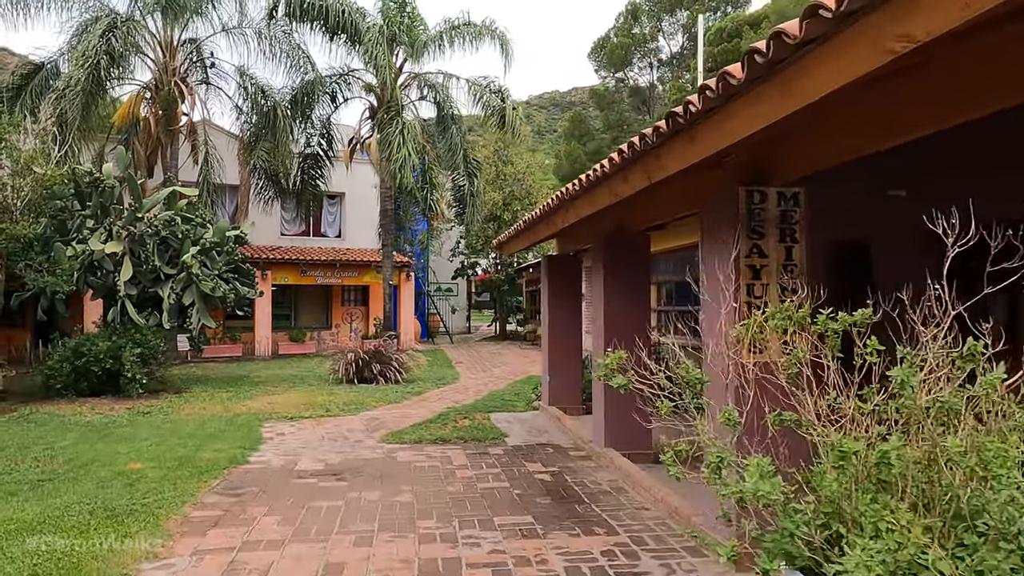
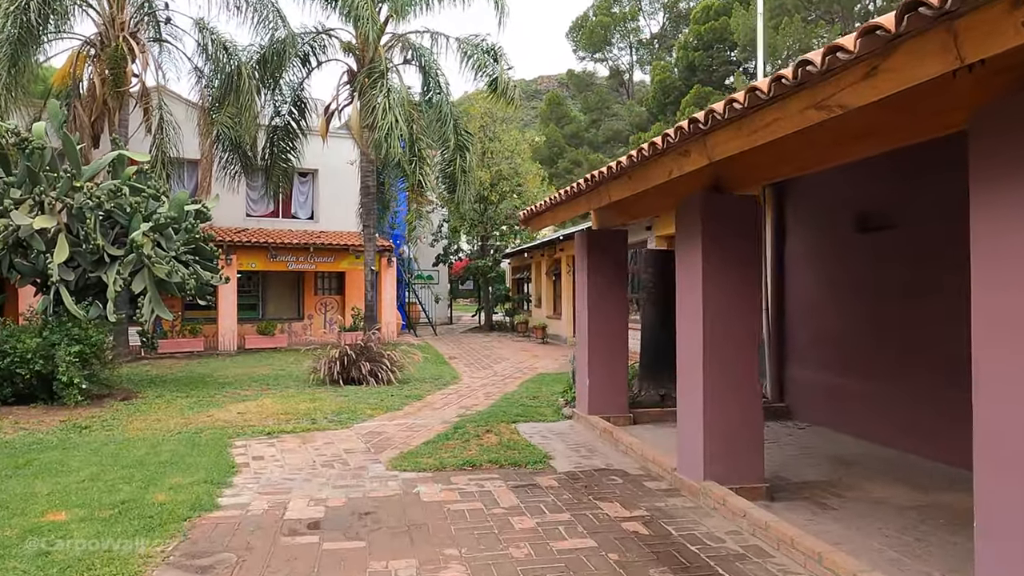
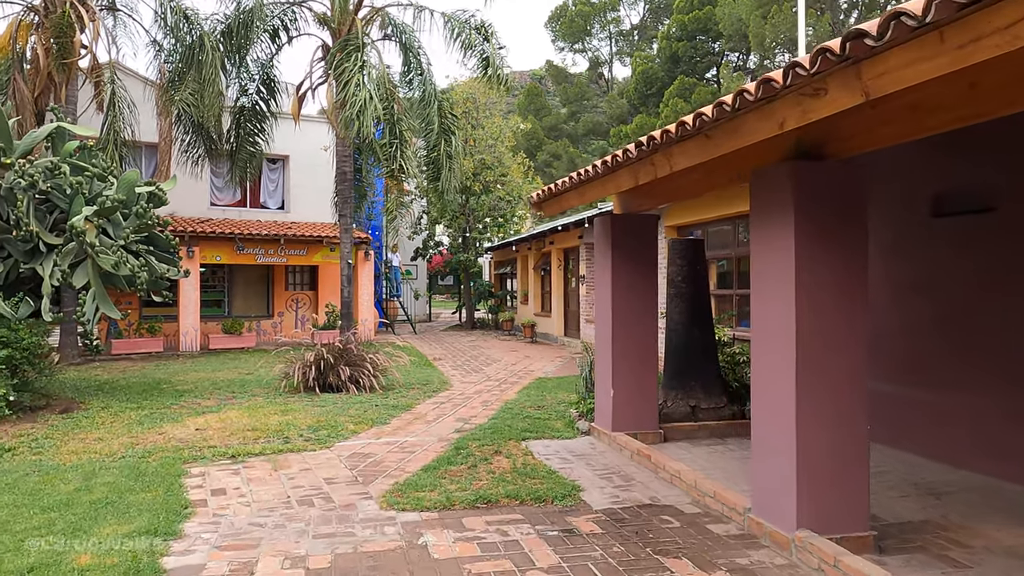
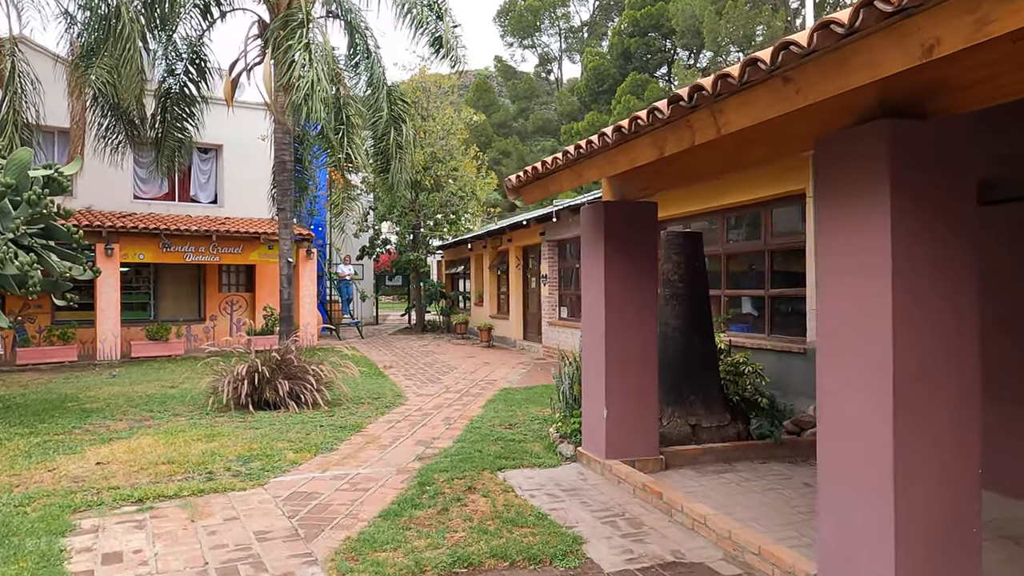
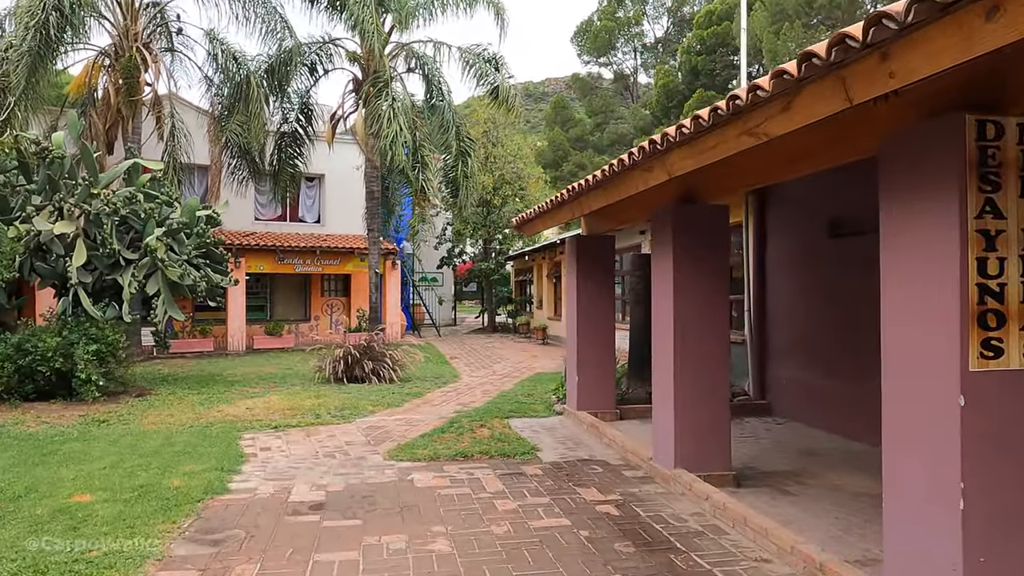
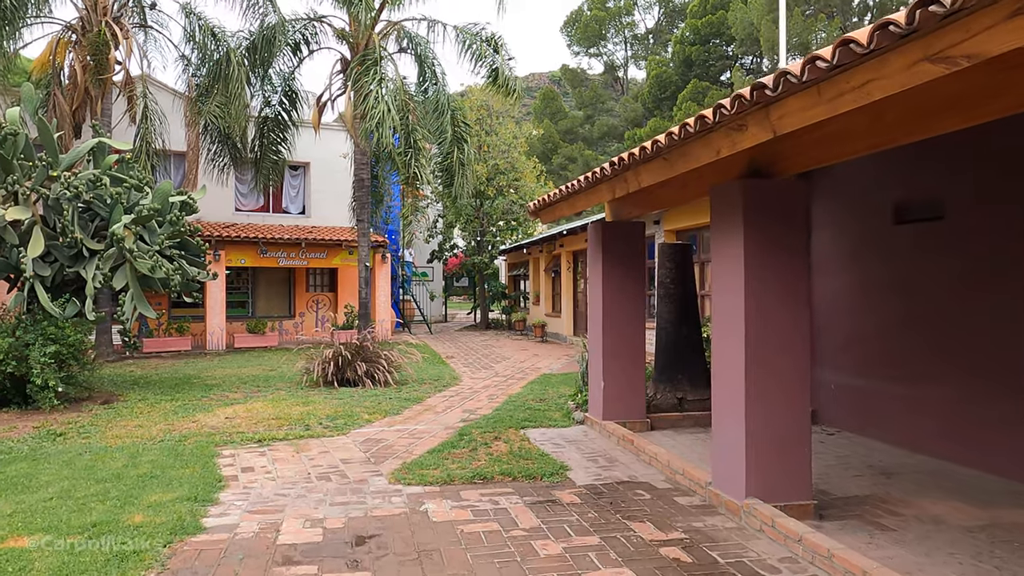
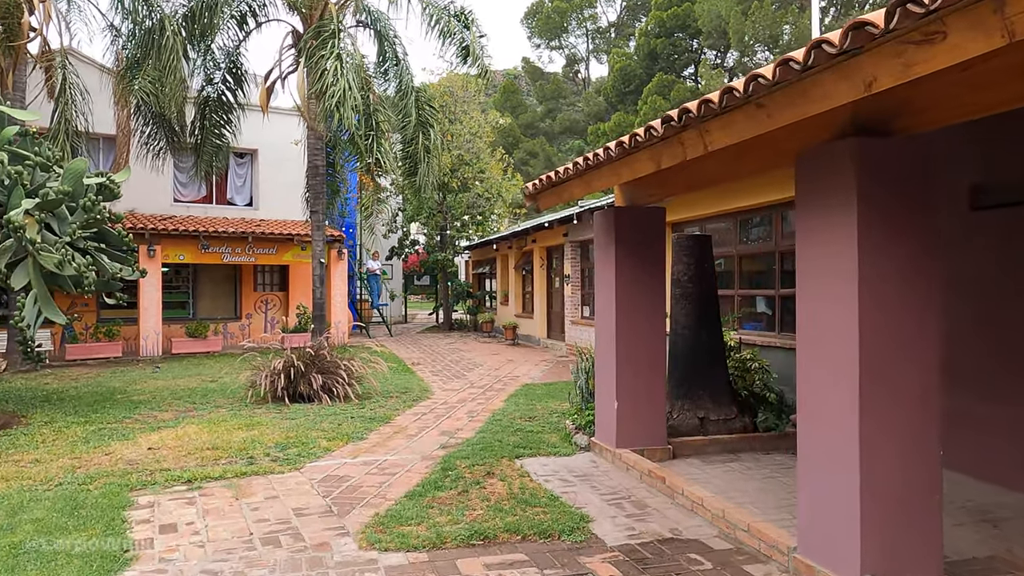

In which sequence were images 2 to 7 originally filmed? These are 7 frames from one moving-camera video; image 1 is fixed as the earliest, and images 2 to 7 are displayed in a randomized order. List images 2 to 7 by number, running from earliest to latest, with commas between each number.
5, 2, 6, 3, 7, 4
